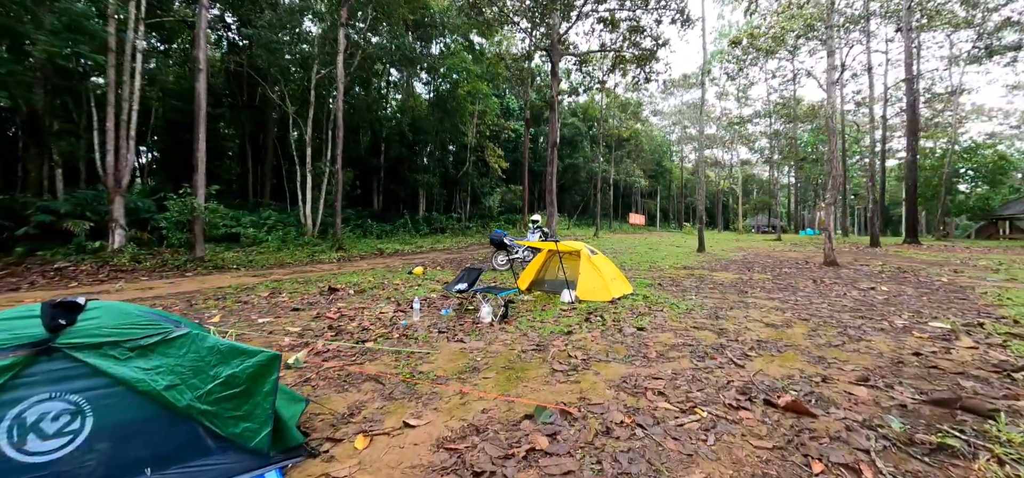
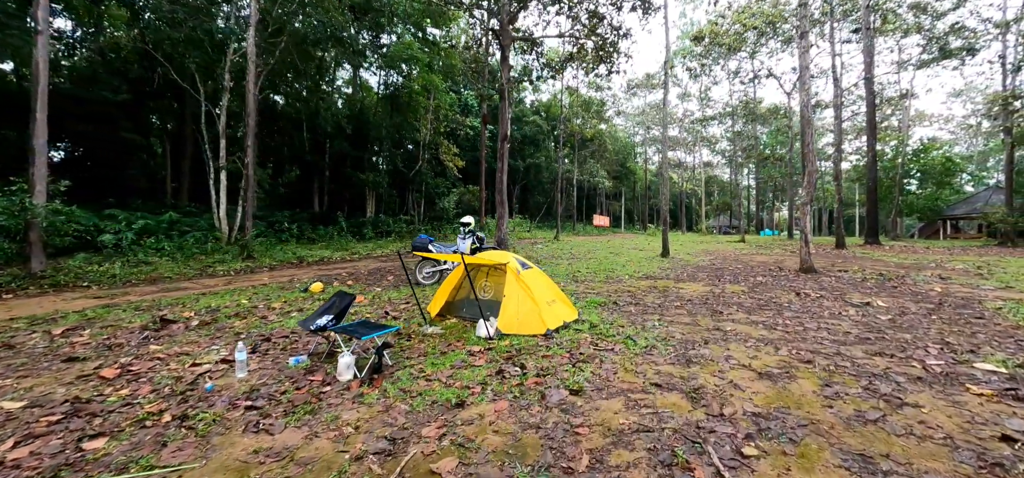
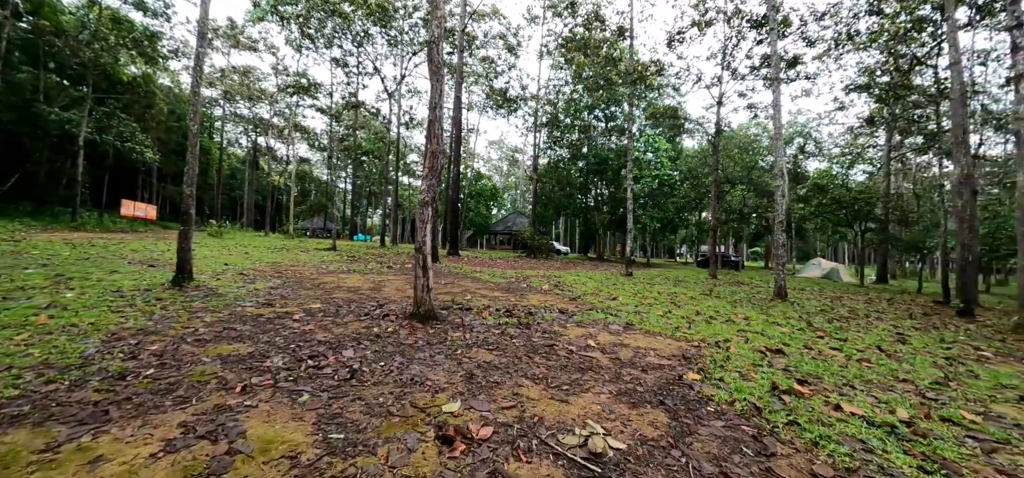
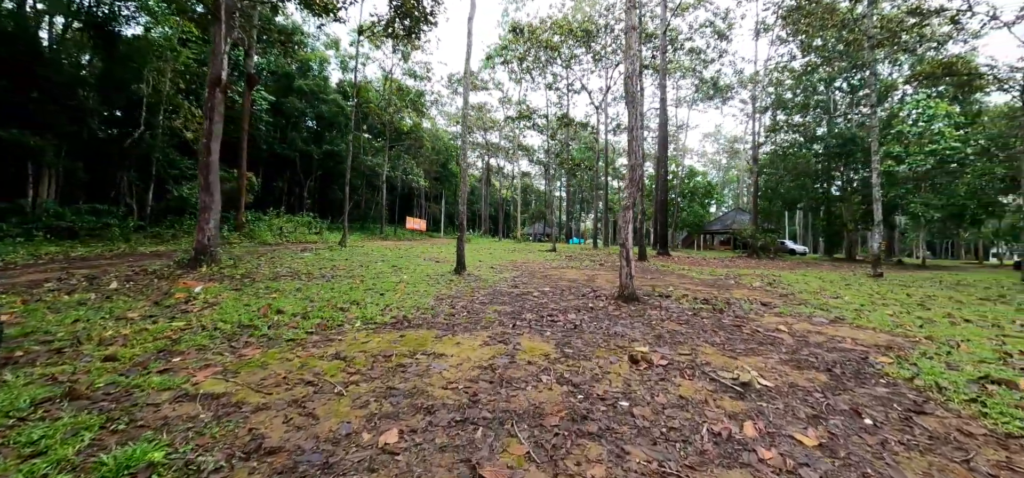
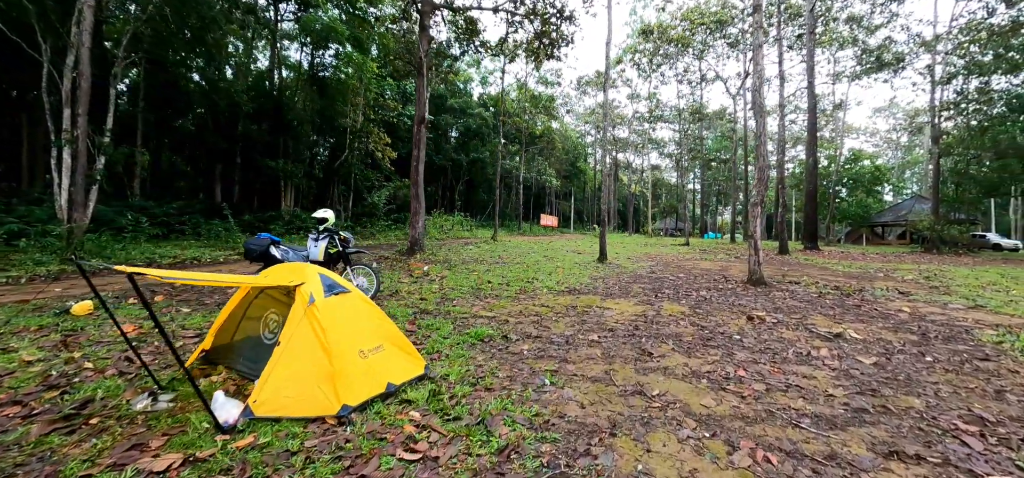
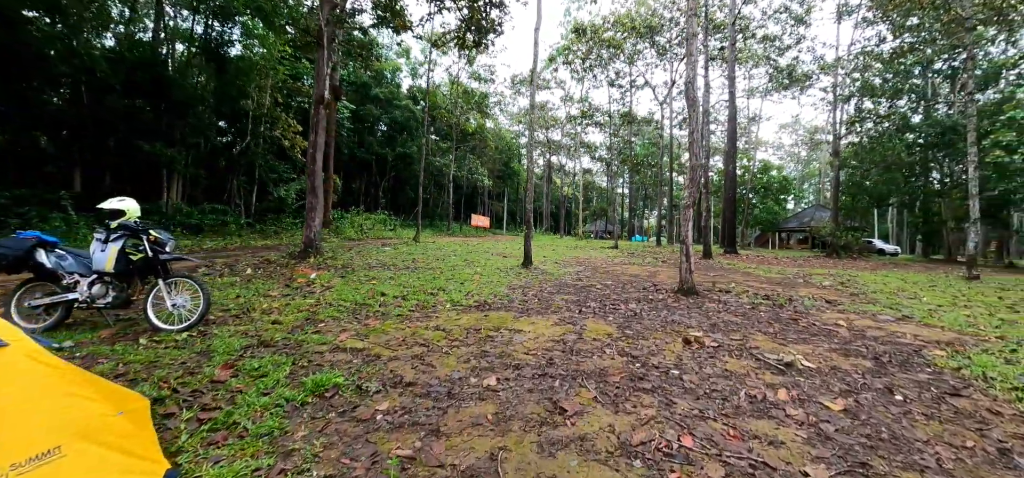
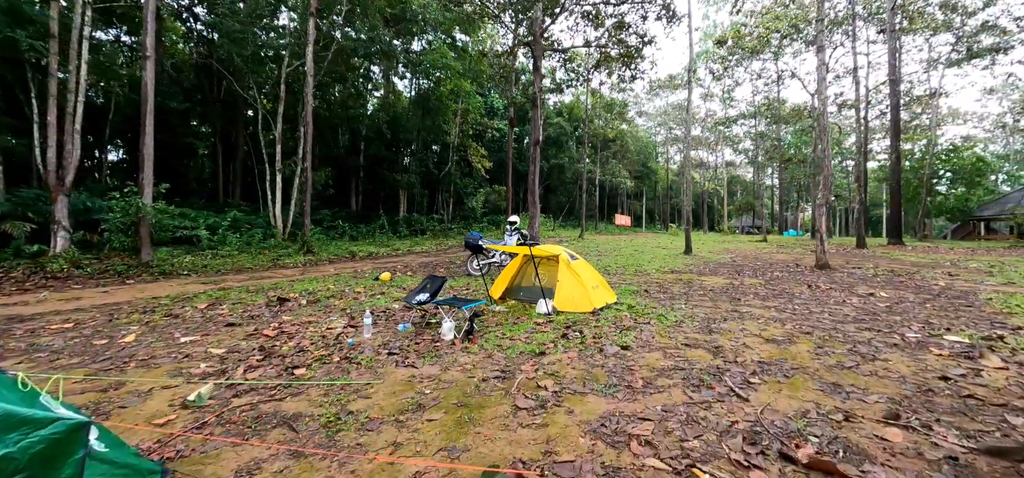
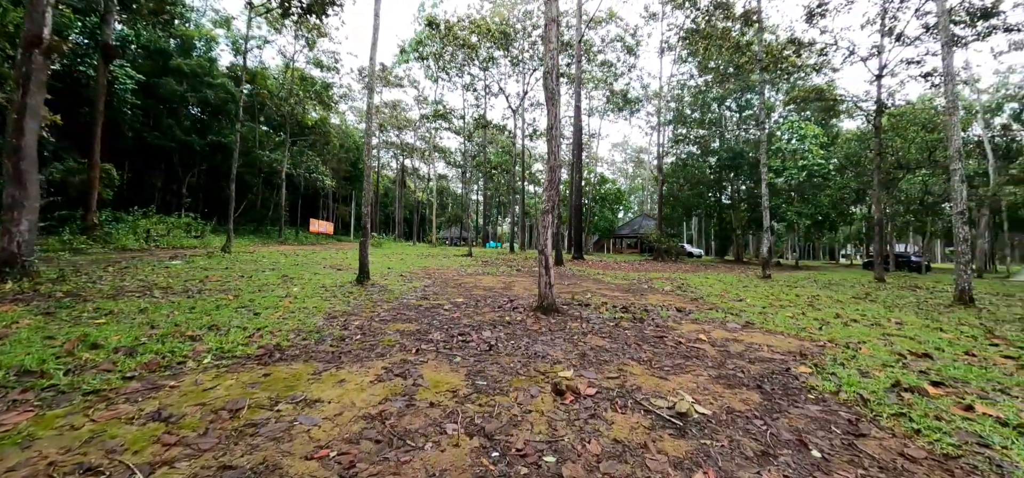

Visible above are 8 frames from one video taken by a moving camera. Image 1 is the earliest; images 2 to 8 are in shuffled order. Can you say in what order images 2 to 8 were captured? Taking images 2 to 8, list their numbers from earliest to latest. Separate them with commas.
7, 2, 5, 6, 4, 8, 3
